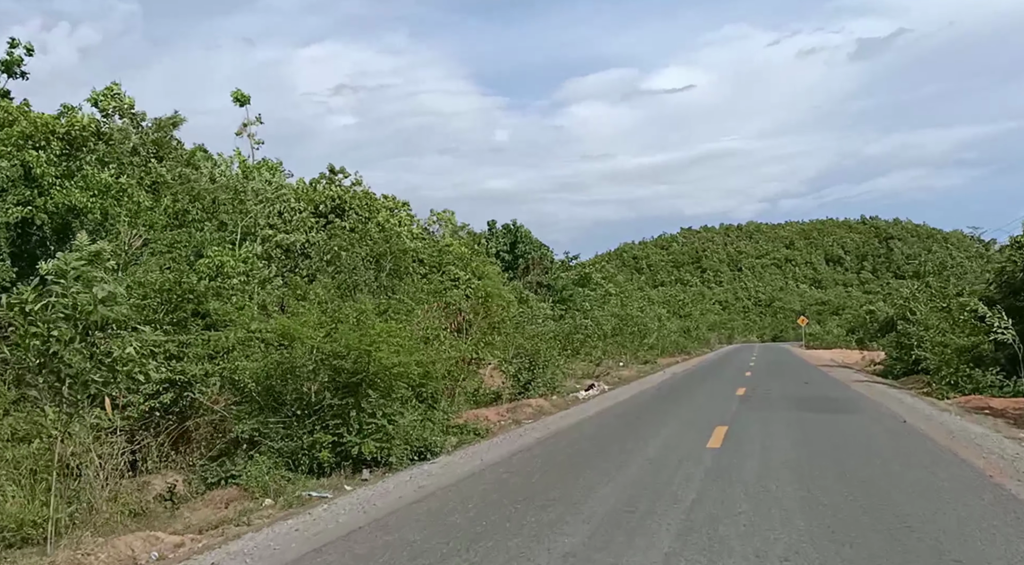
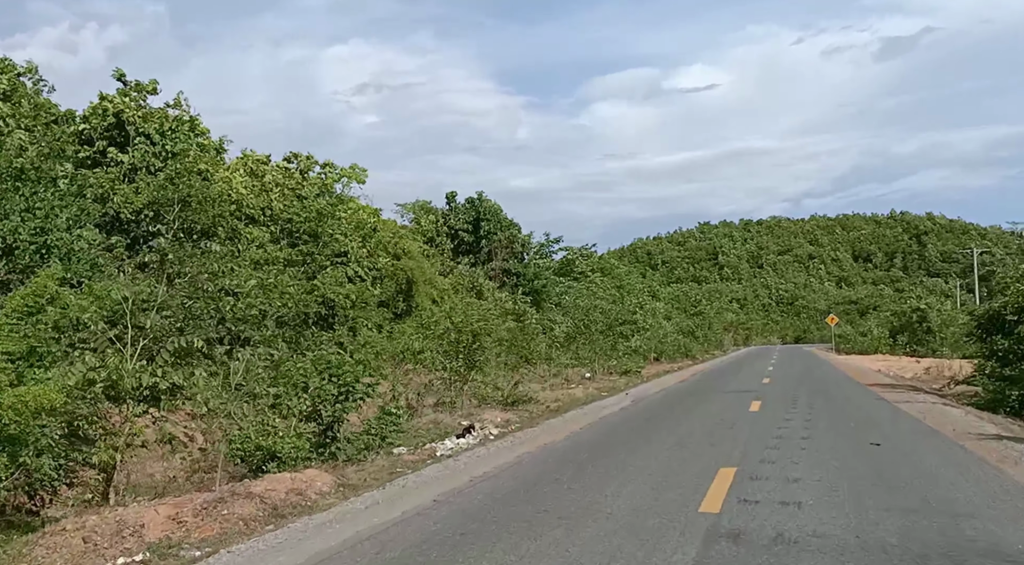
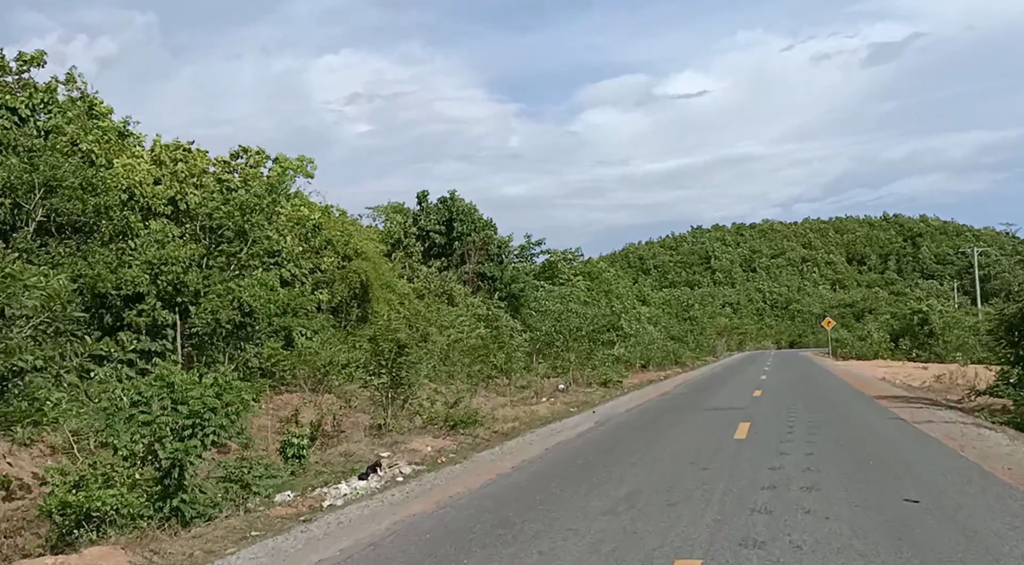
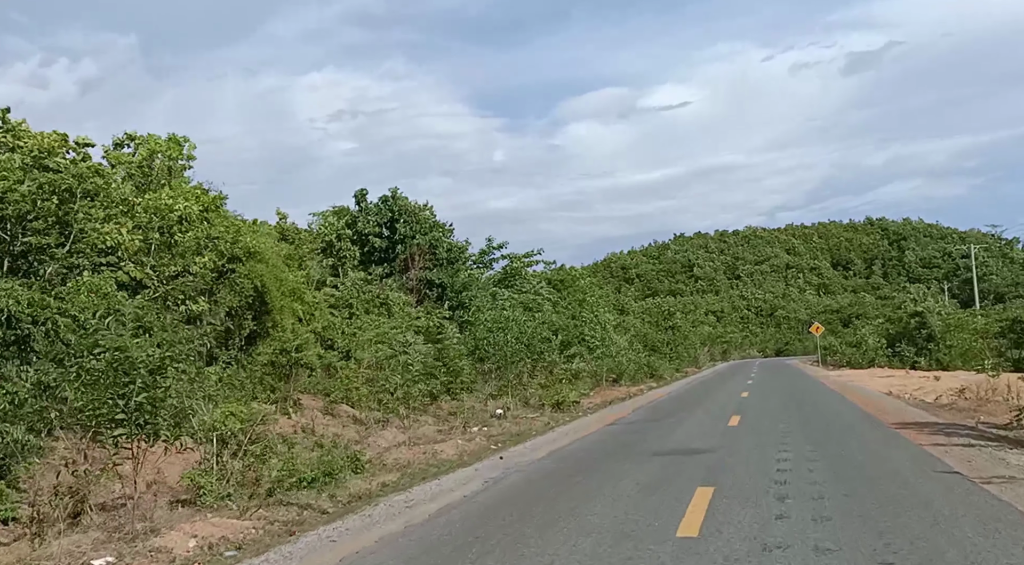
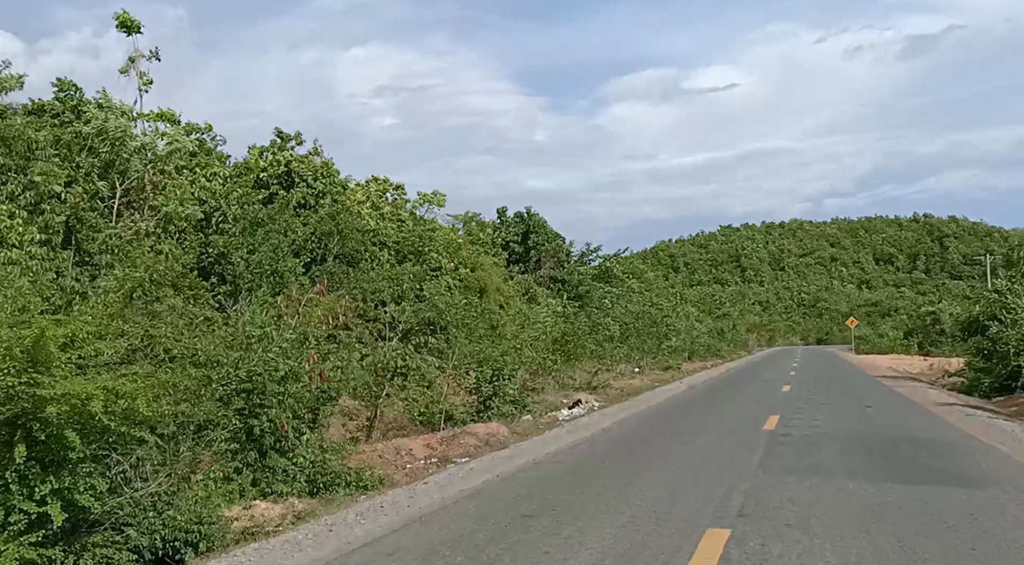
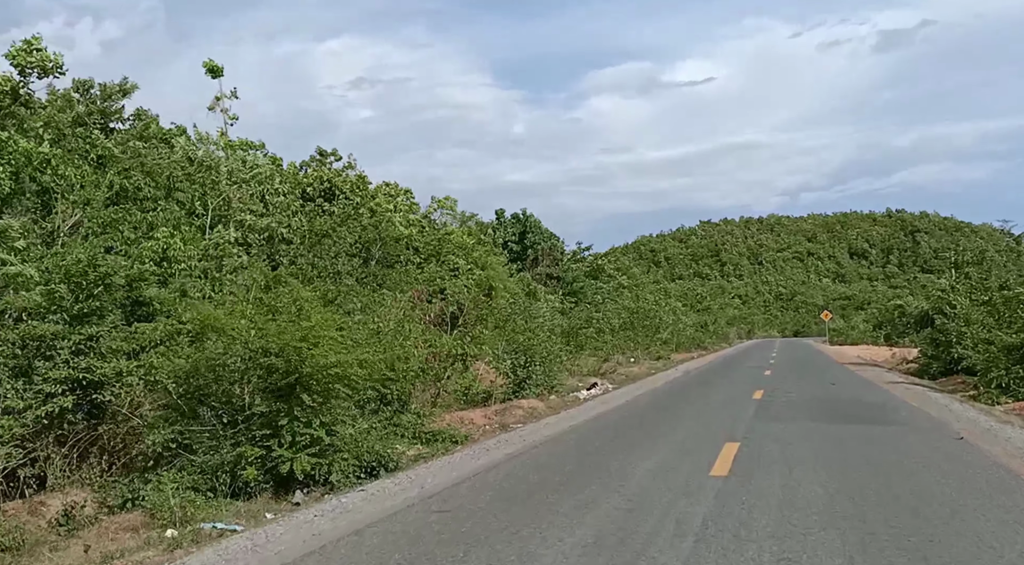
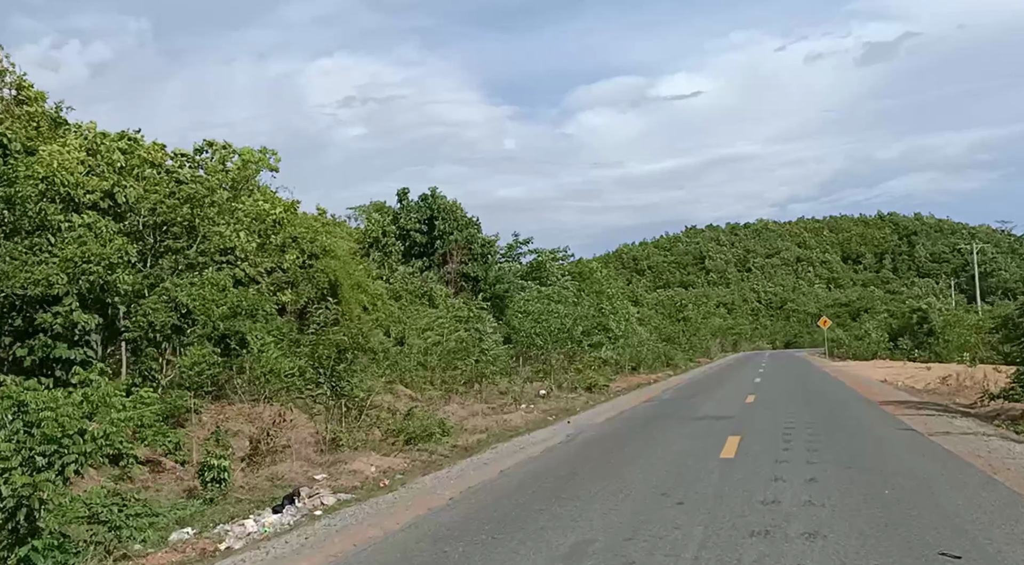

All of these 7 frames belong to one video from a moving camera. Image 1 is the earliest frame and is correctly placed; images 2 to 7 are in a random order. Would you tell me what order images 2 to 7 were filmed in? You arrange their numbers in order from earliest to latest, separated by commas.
6, 5, 2, 3, 7, 4
